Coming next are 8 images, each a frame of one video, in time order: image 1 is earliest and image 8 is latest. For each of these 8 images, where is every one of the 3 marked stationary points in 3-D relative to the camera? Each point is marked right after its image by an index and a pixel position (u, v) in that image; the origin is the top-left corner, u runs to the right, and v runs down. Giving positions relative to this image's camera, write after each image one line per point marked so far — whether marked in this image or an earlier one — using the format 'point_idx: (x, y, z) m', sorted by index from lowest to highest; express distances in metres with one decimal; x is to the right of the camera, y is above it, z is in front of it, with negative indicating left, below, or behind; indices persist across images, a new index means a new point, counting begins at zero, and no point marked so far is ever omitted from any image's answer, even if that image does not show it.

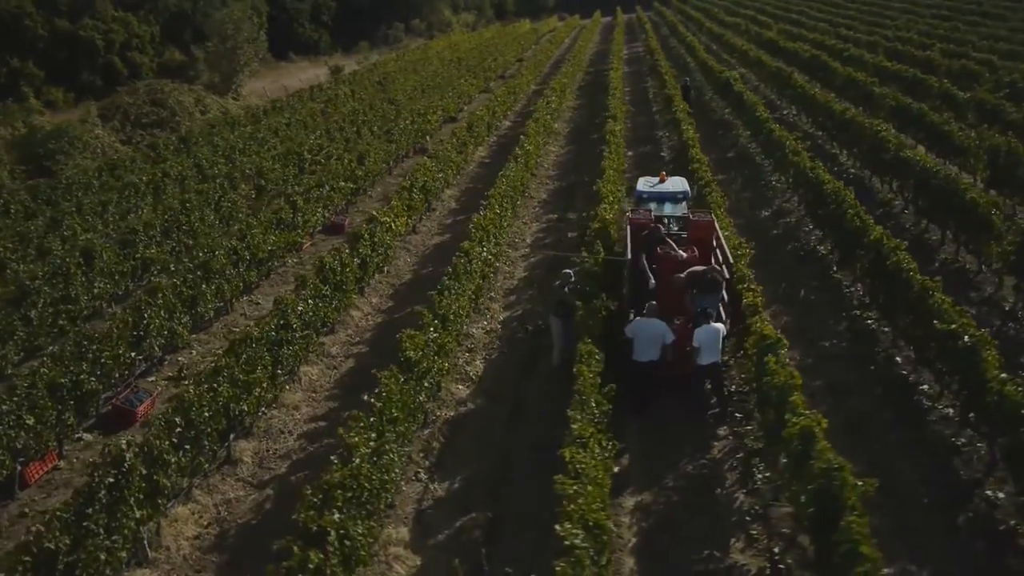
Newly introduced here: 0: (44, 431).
0: (-5.9, -1.8, +10.2) m
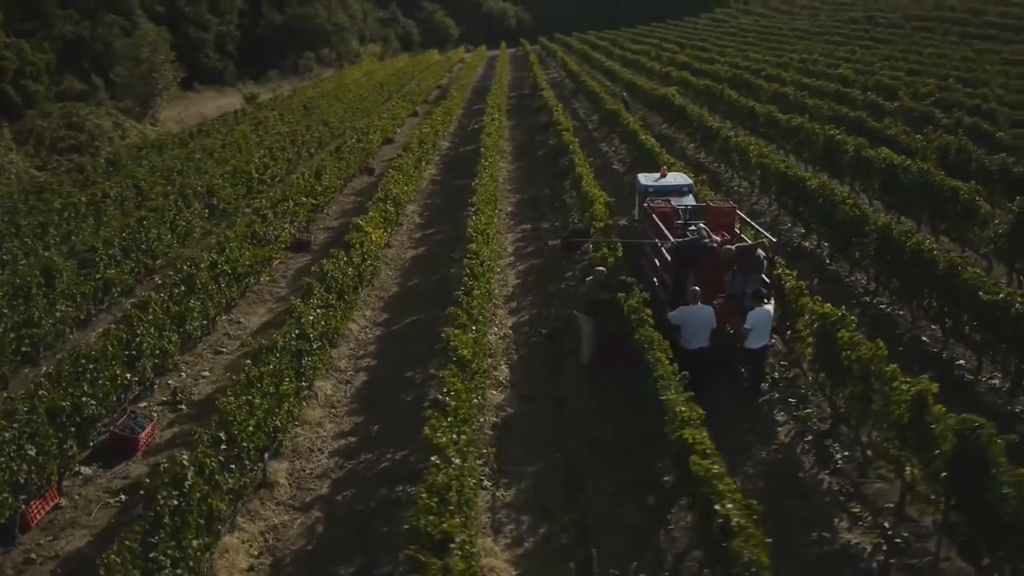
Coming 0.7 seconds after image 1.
0: (-5.0, -1.9, +8.7) m
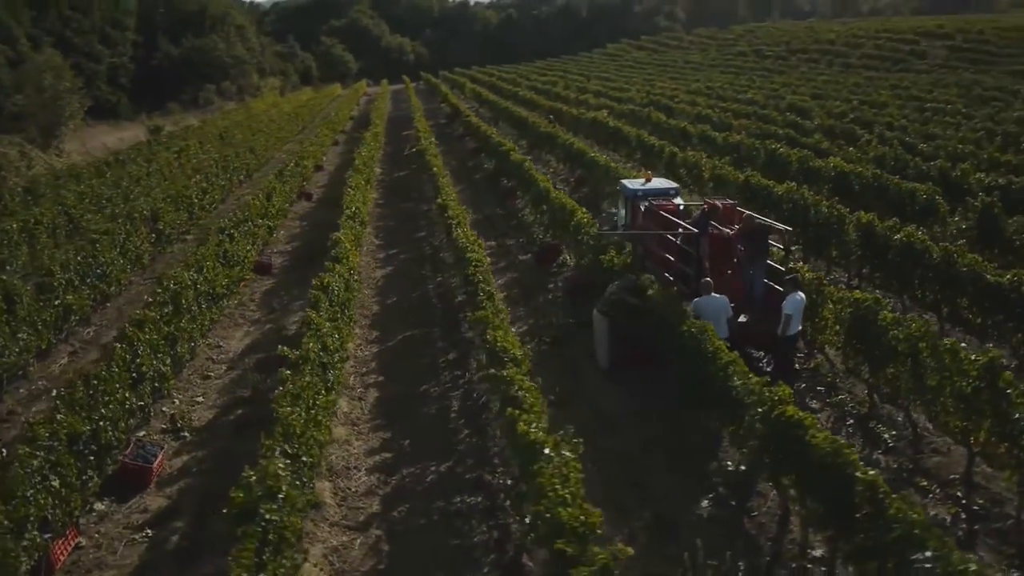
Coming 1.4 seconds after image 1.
0: (-4.2, -2.0, +7.7) m
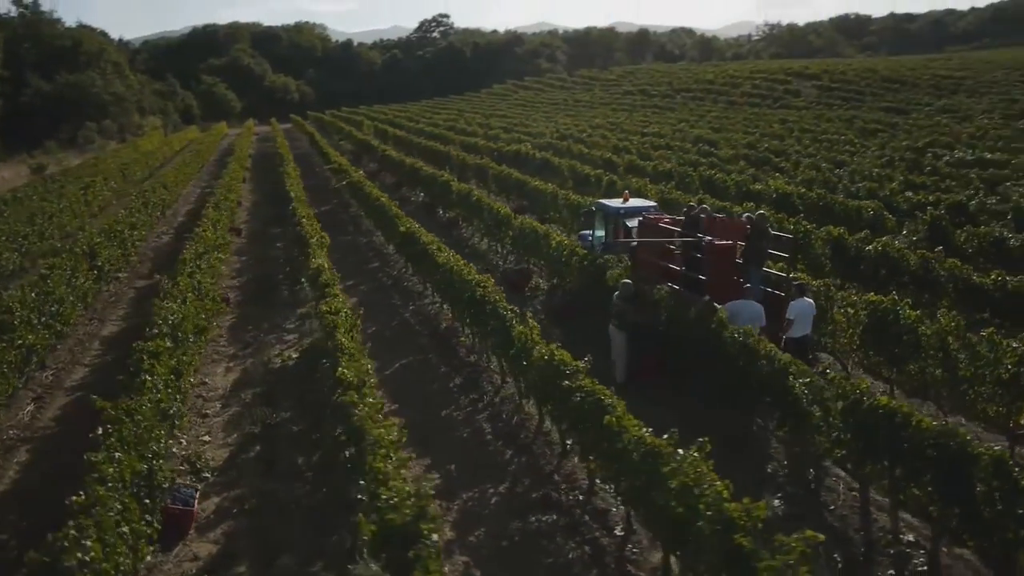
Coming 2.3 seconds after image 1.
0: (-3.1, -2.2, +6.8) m
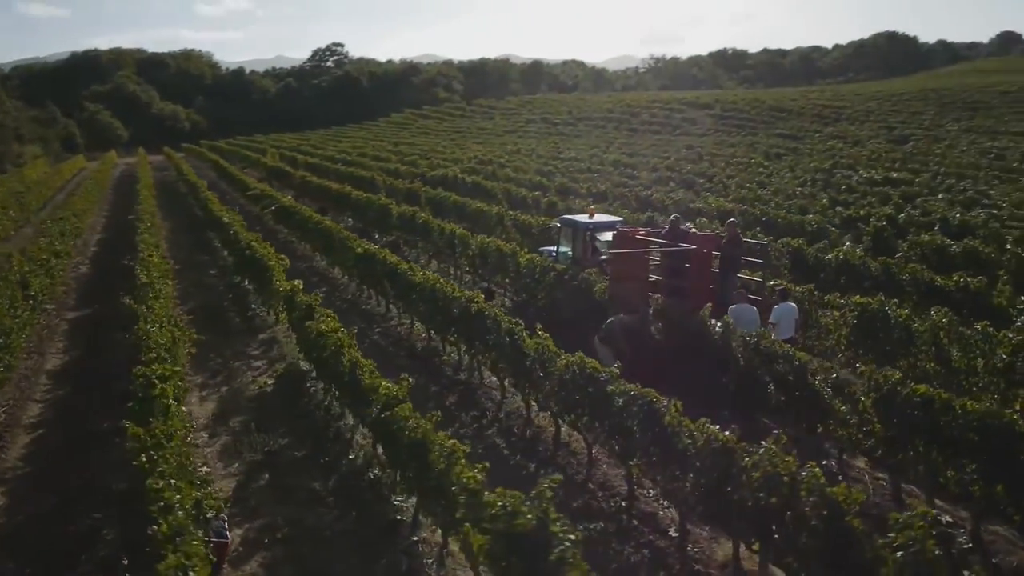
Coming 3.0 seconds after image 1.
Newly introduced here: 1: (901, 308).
0: (-2.4, -2.2, +6.3) m
1: (+5.5, -0.3, +11.4) m
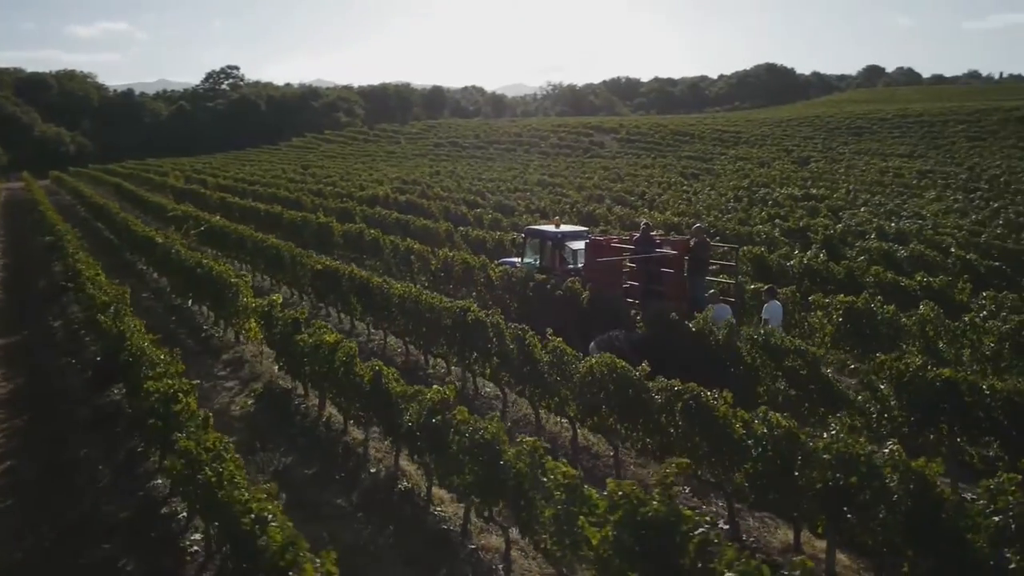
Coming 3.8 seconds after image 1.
0: (-1.6, -2.2, +5.8) m
1: (+5.5, -0.3, +12.0) m
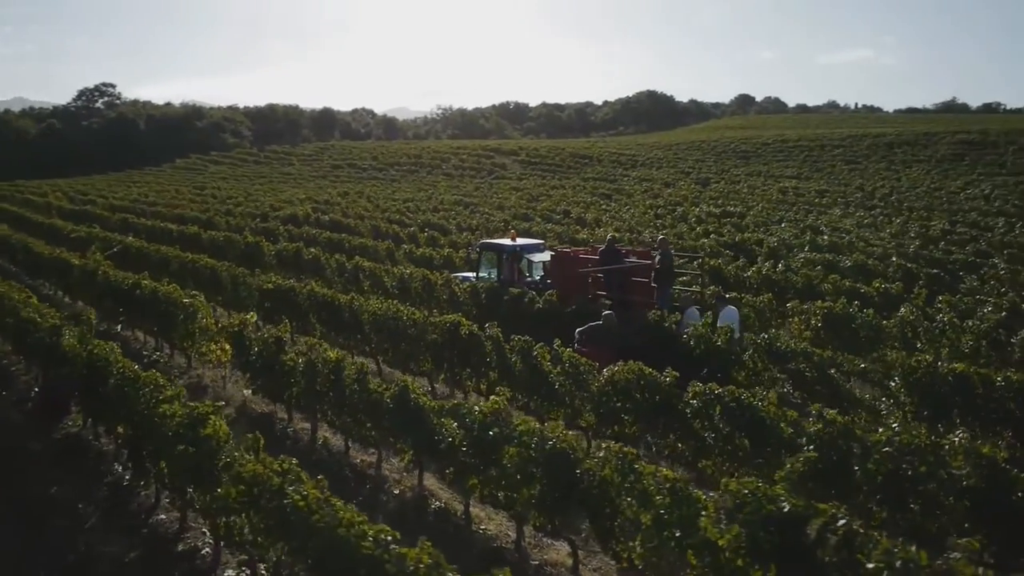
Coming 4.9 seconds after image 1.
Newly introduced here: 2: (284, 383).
0: (-0.7, -2.2, +5.4) m
1: (+5.4, -0.3, +12.5) m
2: (-3.1, -1.3, +11.0) m
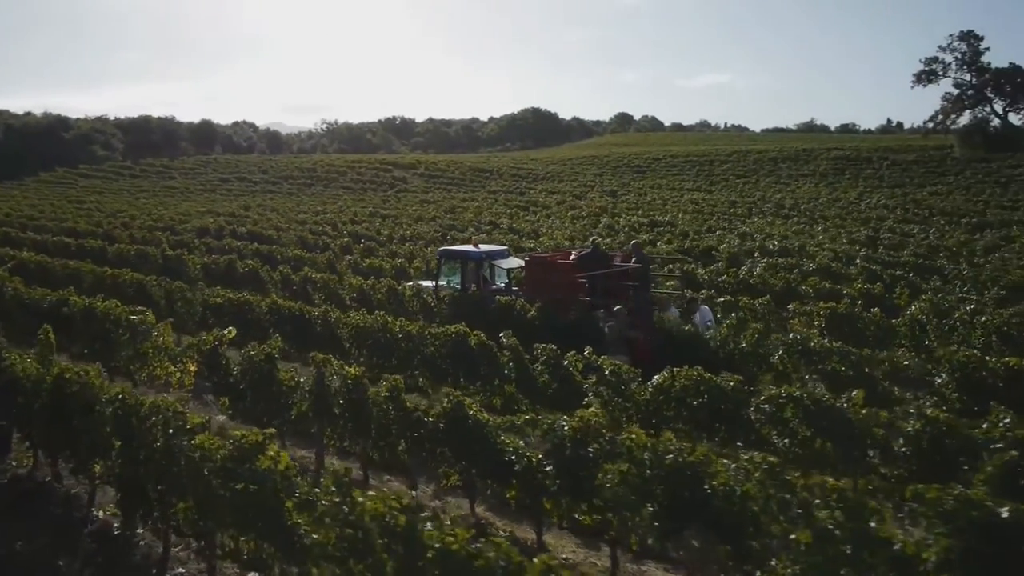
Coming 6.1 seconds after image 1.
0: (+0.4, -2.2, +4.5) m
1: (+5.4, -0.3, +12.5) m
2: (-2.8, -1.4, +9.7) m
